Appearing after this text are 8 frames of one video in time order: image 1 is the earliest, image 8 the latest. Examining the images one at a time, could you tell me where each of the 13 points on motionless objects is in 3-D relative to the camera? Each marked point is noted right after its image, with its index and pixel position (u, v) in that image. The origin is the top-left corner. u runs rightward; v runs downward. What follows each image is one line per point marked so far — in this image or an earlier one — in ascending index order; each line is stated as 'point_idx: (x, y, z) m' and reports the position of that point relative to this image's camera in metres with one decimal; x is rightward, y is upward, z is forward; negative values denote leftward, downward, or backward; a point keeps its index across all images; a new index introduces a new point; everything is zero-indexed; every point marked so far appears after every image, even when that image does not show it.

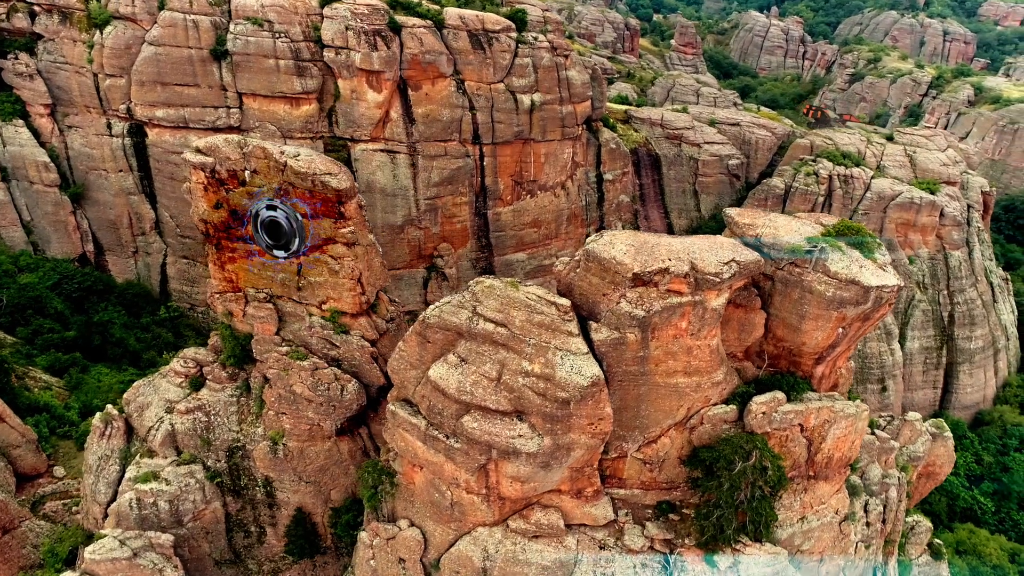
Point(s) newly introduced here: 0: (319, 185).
0: (-3.0, +1.7, +10.3) m
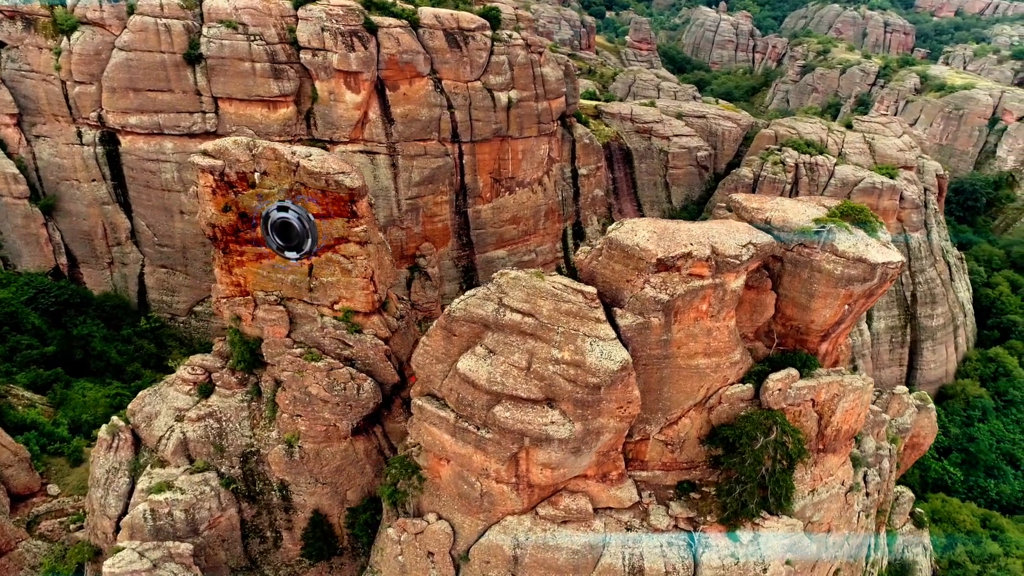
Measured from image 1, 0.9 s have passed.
0: (-2.8, +1.7, +10.3) m
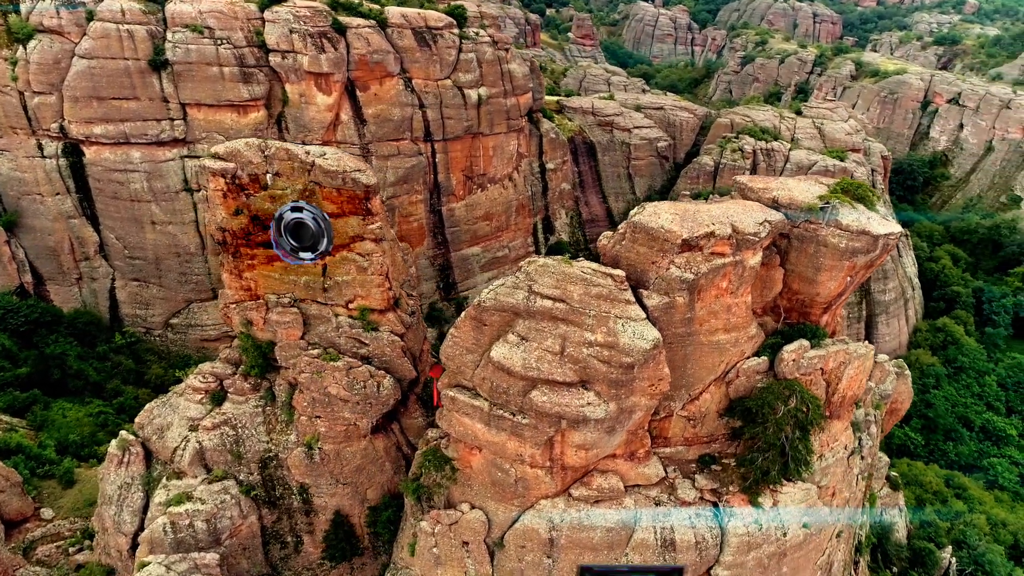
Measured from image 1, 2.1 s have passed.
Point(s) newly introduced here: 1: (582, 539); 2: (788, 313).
0: (-2.6, +1.7, +10.3) m
1: (+1.1, -3.9, +9.8) m
2: (+4.8, -0.4, +11.1) m
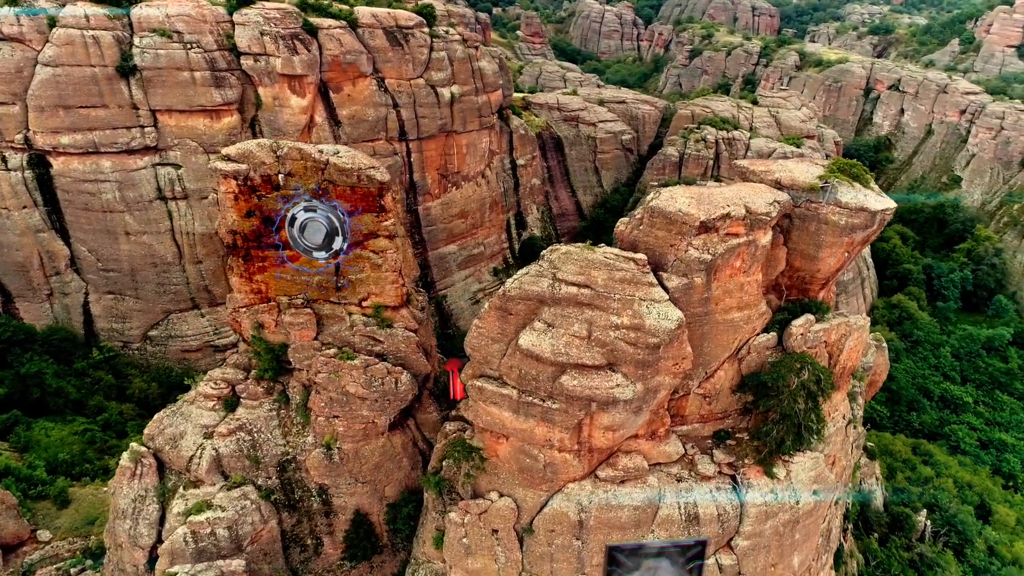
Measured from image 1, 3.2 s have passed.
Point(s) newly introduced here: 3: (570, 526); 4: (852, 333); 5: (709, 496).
0: (-2.4, +1.8, +10.3) m
1: (+1.6, -3.7, +10.1) m
2: (+5.1, 0.0, +11.5) m
3: (+0.9, -3.8, +10.1) m
4: (+6.1, -0.8, +11.3) m
5: (+3.3, -3.4, +10.4) m
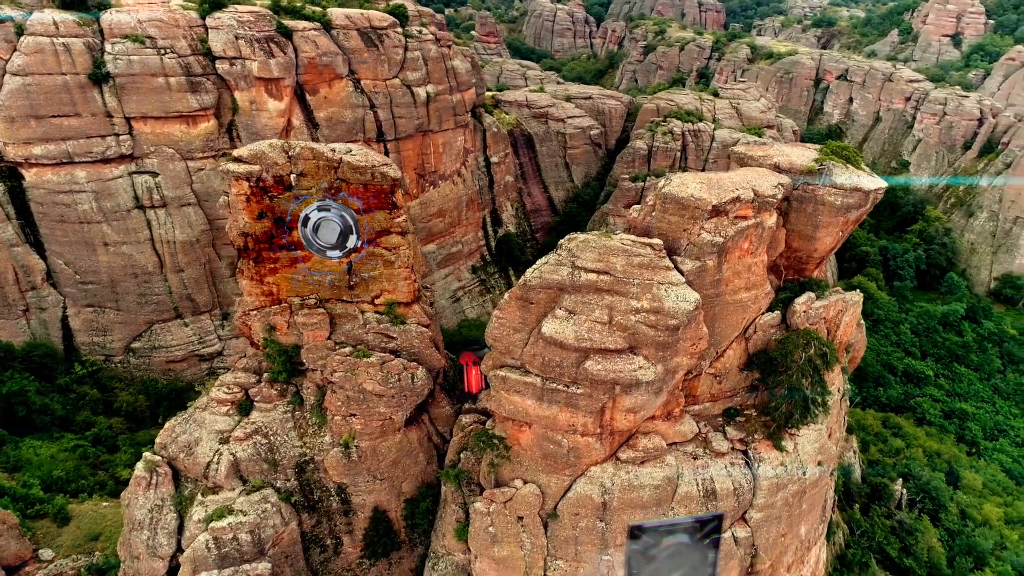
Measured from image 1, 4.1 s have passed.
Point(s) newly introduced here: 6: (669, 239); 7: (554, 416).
0: (-2.2, +1.8, +10.4) m
1: (+2.0, -3.5, +10.4) m
2: (+5.2, +0.3, +12.0) m
3: (+1.3, -3.6, +10.3) m
4: (+6.4, -0.4, +11.9) m
5: (+3.6, -3.1, +10.8) m
6: (+2.4, +0.8, +9.8) m
7: (+0.7, -2.0, +9.8) m
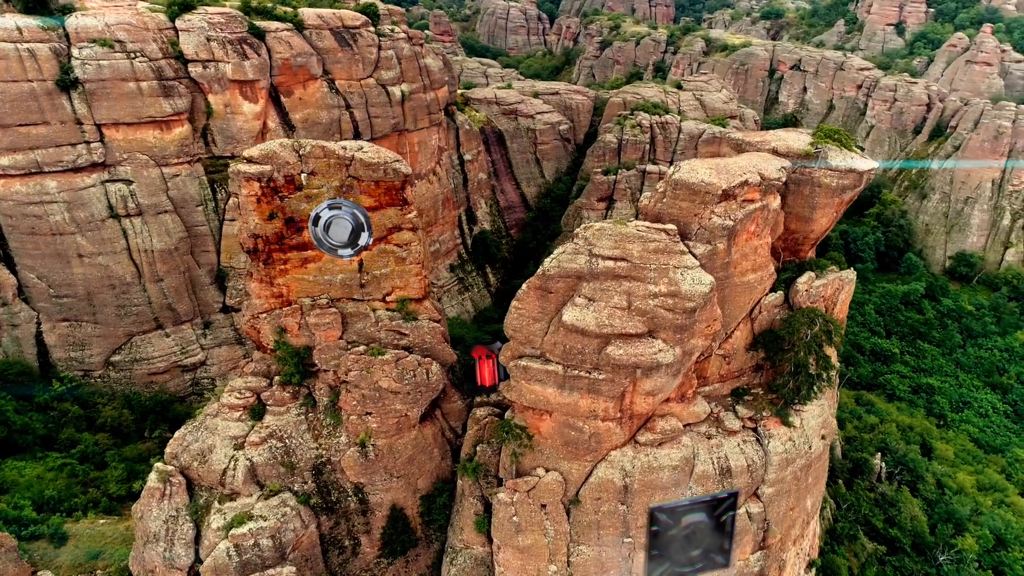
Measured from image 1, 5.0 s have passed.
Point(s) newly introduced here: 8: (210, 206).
0: (-2.0, +1.9, +10.4) m
1: (+2.4, -3.2, +10.6) m
2: (+5.4, +0.7, +12.4) m
3: (+1.7, -3.4, +10.6) m
4: (+6.5, 0.0, +12.3) m
5: (+4.0, -2.8, +11.1) m
6: (+2.7, +1.0, +10.0) m
7: (+1.0, -1.8, +10.0) m
8: (-9.5, +2.5, +19.4) m
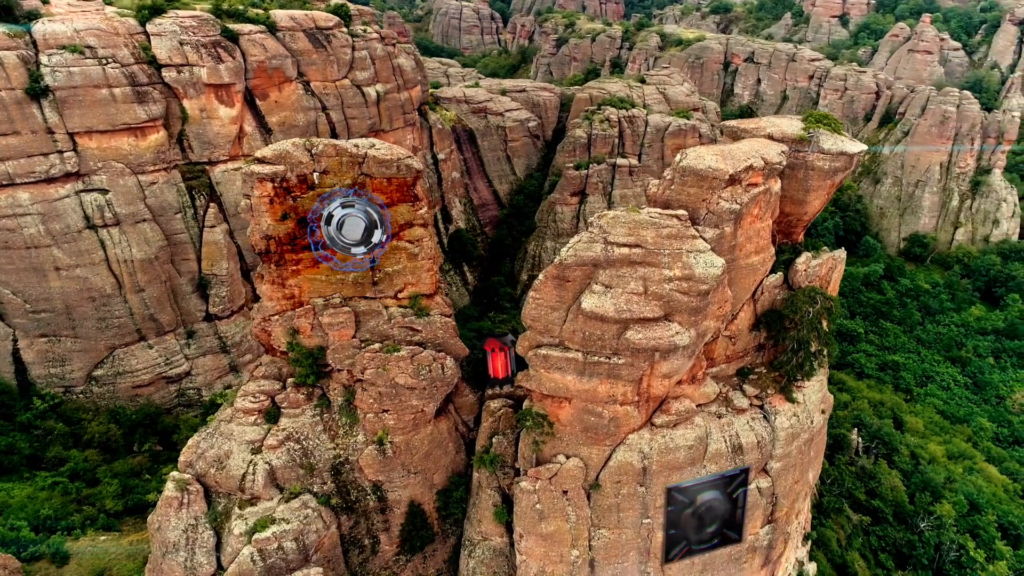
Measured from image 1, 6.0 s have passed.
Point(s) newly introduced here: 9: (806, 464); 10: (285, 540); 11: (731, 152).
0: (-1.9, +1.9, +10.4) m
1: (+2.7, -3.0, +10.9) m
2: (+5.5, +1.1, +12.8) m
3: (+2.1, -3.2, +10.8) m
4: (+6.7, +0.5, +12.8) m
5: (+4.3, -2.5, +11.5) m
6: (+2.9, +1.3, +10.3) m
7: (+1.4, -1.6, +10.2) m
8: (-9.8, +2.3, +19.0) m
9: (+5.8, -3.4, +12.3) m
10: (-3.8, -4.2, +10.5) m
11: (+3.6, +2.2, +10.5) m
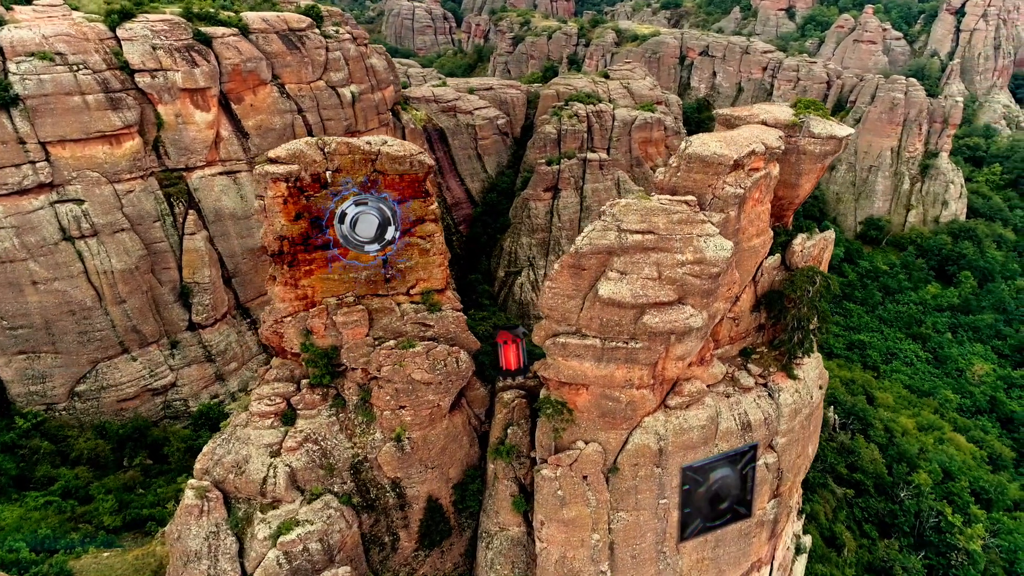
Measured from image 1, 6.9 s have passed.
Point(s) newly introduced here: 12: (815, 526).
0: (-1.7, +2.0, +10.5) m
1: (+3.1, -2.7, +11.2) m
2: (+5.5, +1.5, +13.3) m
3: (+2.5, -3.0, +11.1) m
4: (+6.8, +0.9, +13.3) m
5: (+4.6, -2.2, +11.9) m
6: (+3.1, +1.5, +10.7) m
7: (+1.7, -1.4, +10.5) m
8: (-10.1, +2.0, +18.7) m
9: (+6.1, -3.0, +12.8) m
10: (-3.3, -4.2, +10.5) m
11: (+3.7, +2.5, +10.8) m
12: (+7.5, -5.8, +15.5) m
